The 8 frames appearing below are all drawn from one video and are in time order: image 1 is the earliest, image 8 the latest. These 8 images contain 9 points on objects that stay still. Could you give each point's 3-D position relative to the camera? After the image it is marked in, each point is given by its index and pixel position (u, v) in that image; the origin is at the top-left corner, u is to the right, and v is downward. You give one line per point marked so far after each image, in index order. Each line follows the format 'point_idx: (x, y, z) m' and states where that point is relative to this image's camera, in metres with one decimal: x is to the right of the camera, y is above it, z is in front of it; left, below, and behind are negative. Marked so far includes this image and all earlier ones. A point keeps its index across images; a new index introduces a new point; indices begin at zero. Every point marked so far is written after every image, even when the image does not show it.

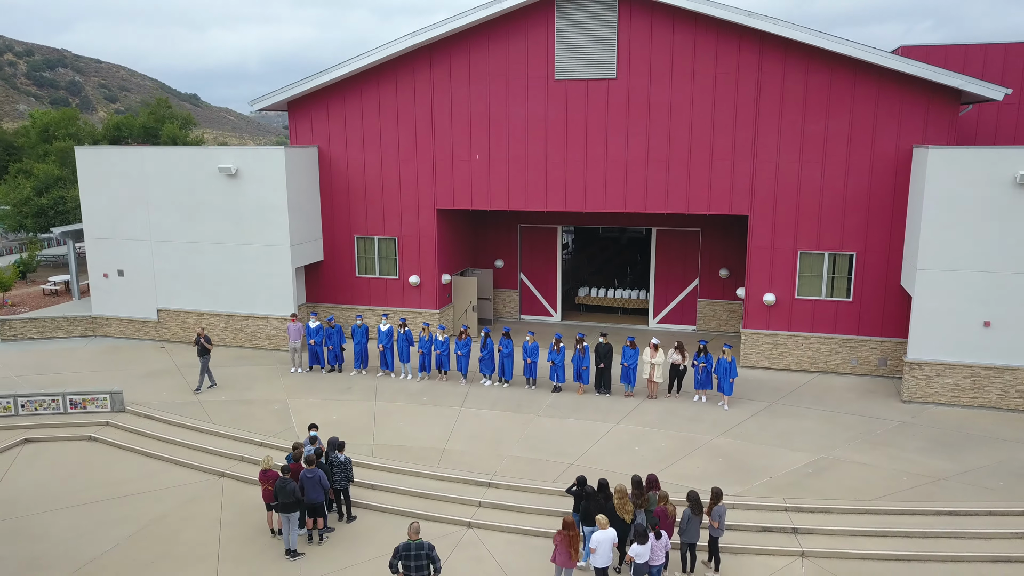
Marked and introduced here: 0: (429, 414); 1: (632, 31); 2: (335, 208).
0: (-0.9, -1.3, +13.3) m
1: (+1.4, +2.9, +14.7) m
2: (-2.4, +1.1, +17.4) m
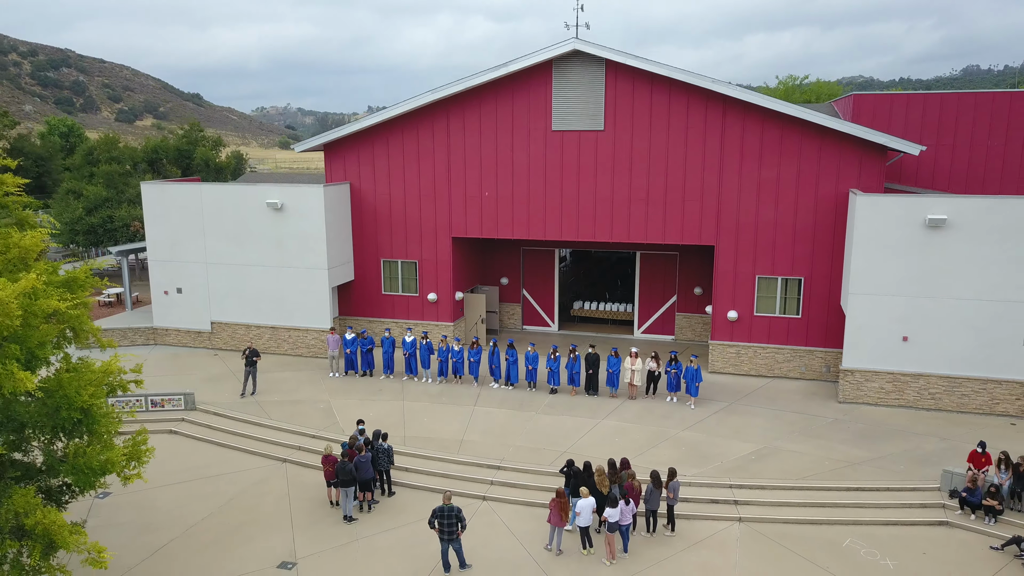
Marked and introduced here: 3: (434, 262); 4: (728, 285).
0: (-0.8, -1.5, +16.2) m
1: (+1.4, +2.7, +17.5) m
2: (-2.3, +0.8, +20.2) m
3: (-1.2, +0.4, +19.8) m
4: (+3.0, 0.0, +17.7) m
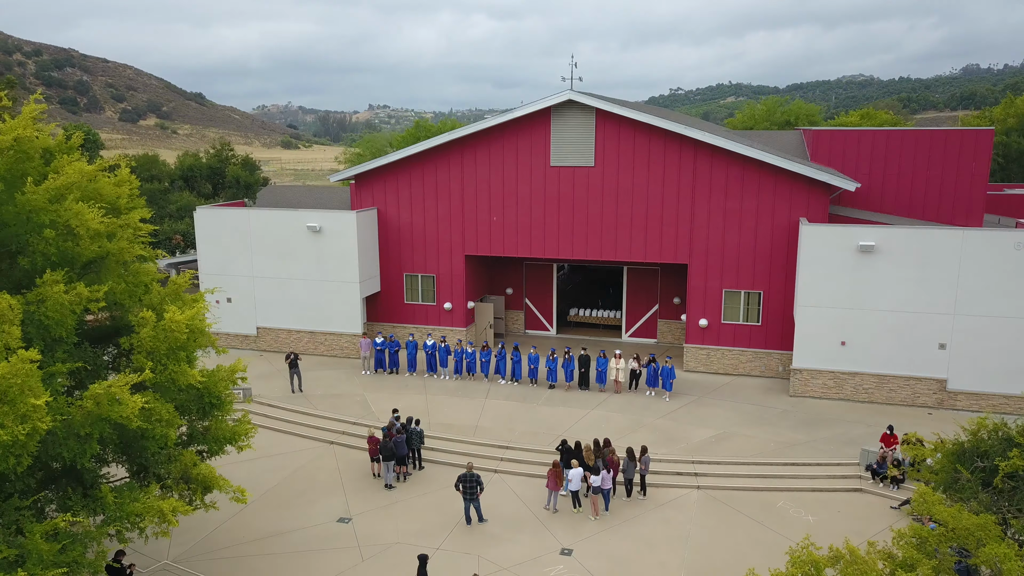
0: (-0.7, -1.7, +19.4) m
1: (+1.5, +2.5, +20.8) m
2: (-2.2, +0.6, +23.4) m
3: (-1.1, +0.2, +23.0) m
4: (+3.1, -0.1, +20.9) m
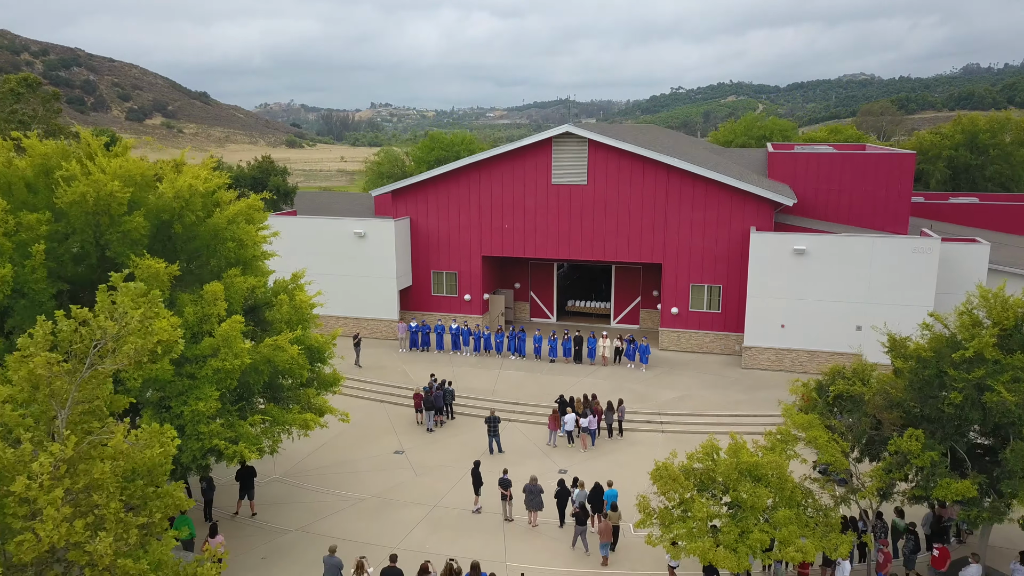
0: (-0.6, -1.6, +24.5) m
1: (+1.7, +2.6, +25.9) m
2: (-2.0, +0.8, +28.5) m
3: (-0.9, +0.3, +28.1) m
4: (+3.2, 0.0, +26.0) m
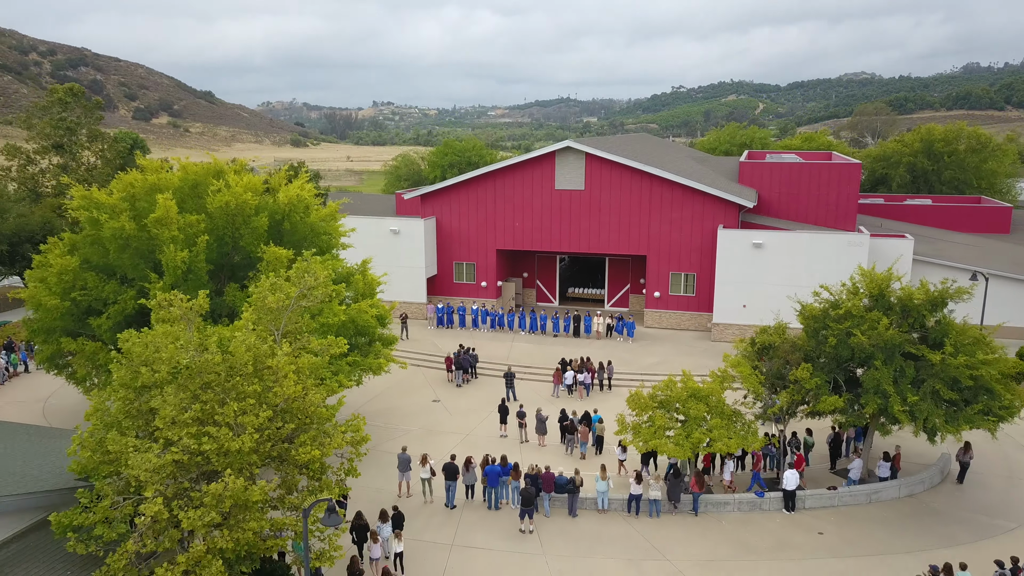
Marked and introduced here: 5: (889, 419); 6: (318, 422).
0: (-0.3, -1.3, +29.9) m
1: (+1.9, +2.9, +31.2) m
2: (-1.8, +1.1, +33.9) m
3: (-0.7, +0.6, +33.5) m
4: (+3.5, +0.3, +31.4) m
5: (+4.9, -1.7, +16.6) m
6: (-1.9, -1.3, +12.6) m
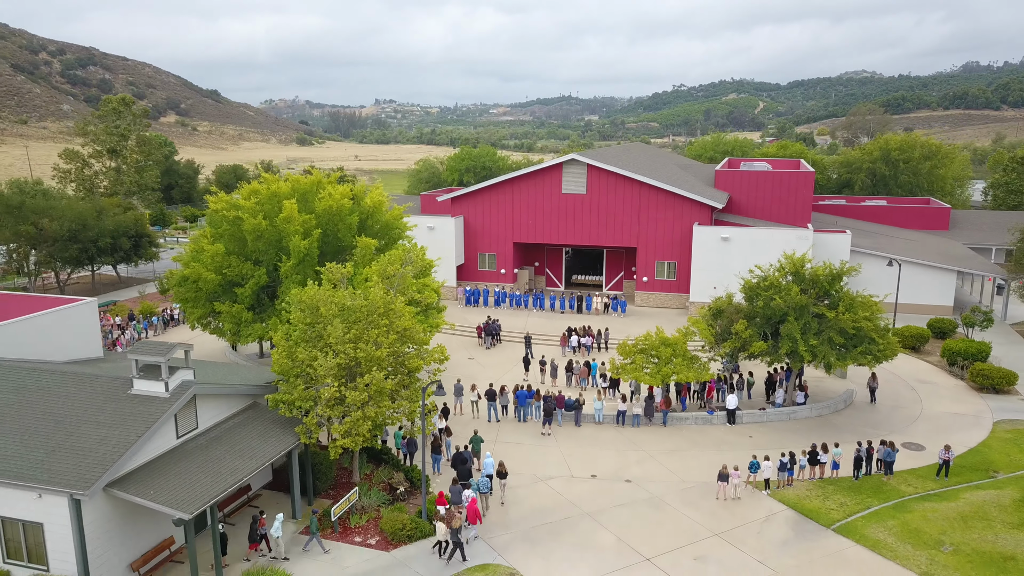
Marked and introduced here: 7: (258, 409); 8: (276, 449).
0: (+0.1, -0.9, +37.0) m
1: (+2.4, +3.3, +38.4) m
2: (-1.3, +1.5, +41.1) m
3: (-0.2, +1.1, +40.7) m
4: (+3.9, +0.7, +38.5) m
5: (+5.3, -1.3, +23.8) m
6: (-1.4, -0.9, +19.7) m
7: (-3.7, -1.8, +18.8) m
8: (-3.2, -2.2, +17.4) m
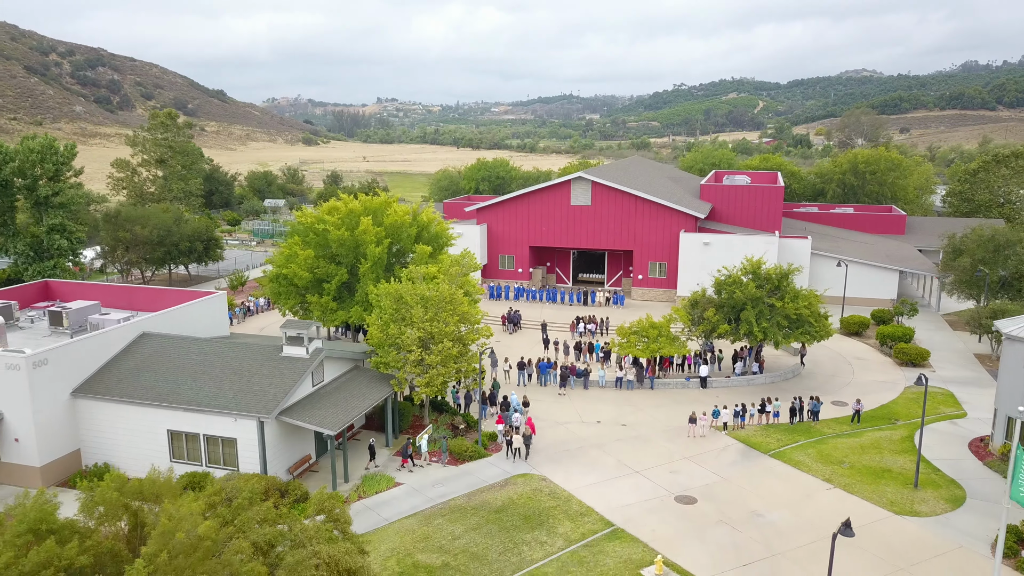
0: (+0.7, -0.8, +44.5) m
1: (+3.0, +3.5, +45.9) m
2: (-0.7, +1.6, +48.6) m
3: (+0.4, +1.2, +48.2) m
4: (+4.5, +0.8, +46.0) m
5: (+5.9, -1.2, +31.3) m
6: (-0.9, -0.8, +27.2) m
7: (-3.1, -1.7, +26.3) m
8: (-2.6, -2.1, +24.9) m
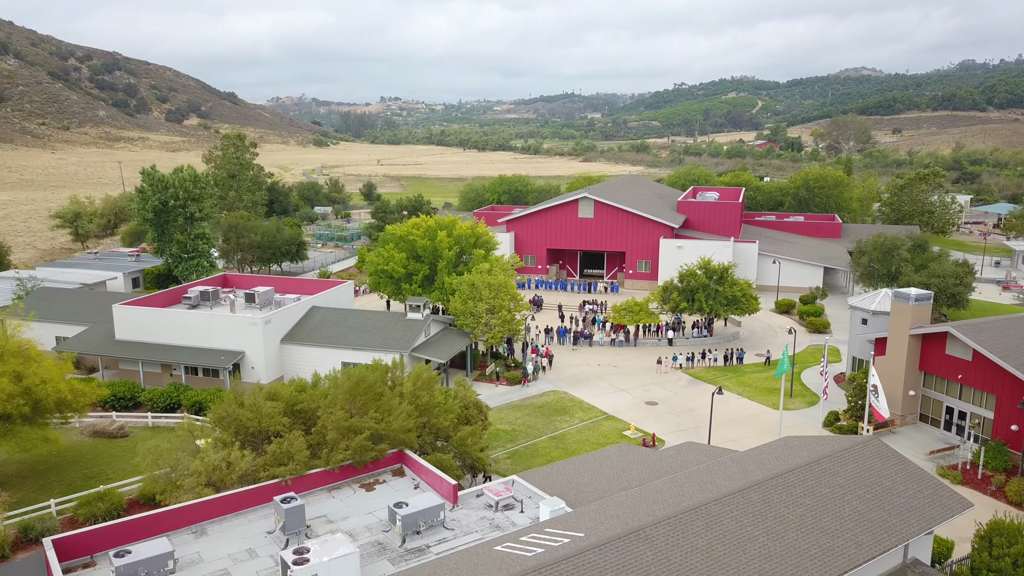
0: (+1.8, -0.4, +59.7) m
1: (+4.1, +3.8, +61.1) m
2: (+0.4, +2.0, +63.8) m
3: (+1.4, +1.6, +63.4) m
4: (+5.6, +1.2, +61.2) m
5: (+6.9, -0.8, +46.5) m
6: (+0.2, -0.5, +42.5) m
7: (-2.1, -1.4, +41.5) m
8: (-1.6, -1.7, +40.2) m
